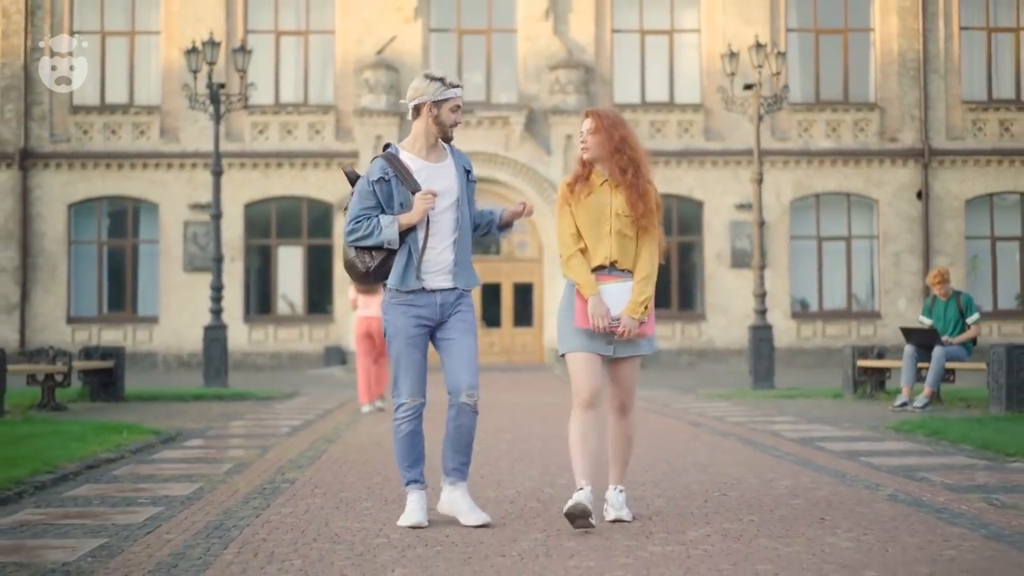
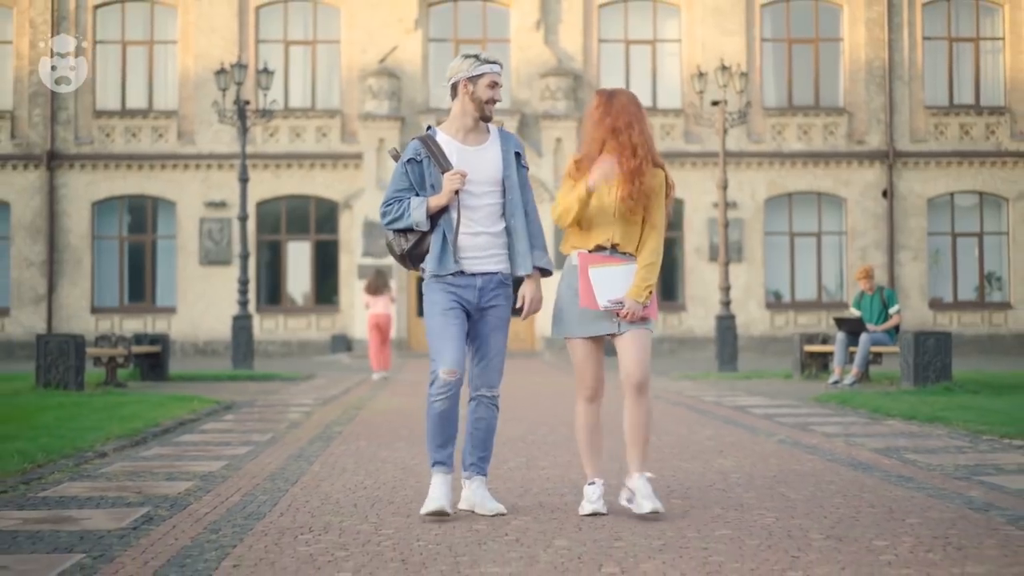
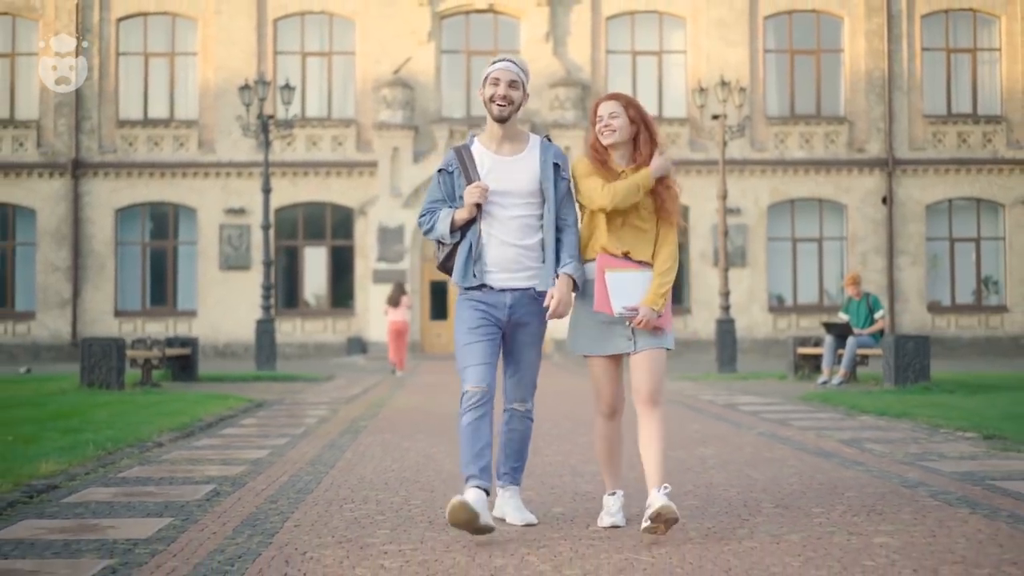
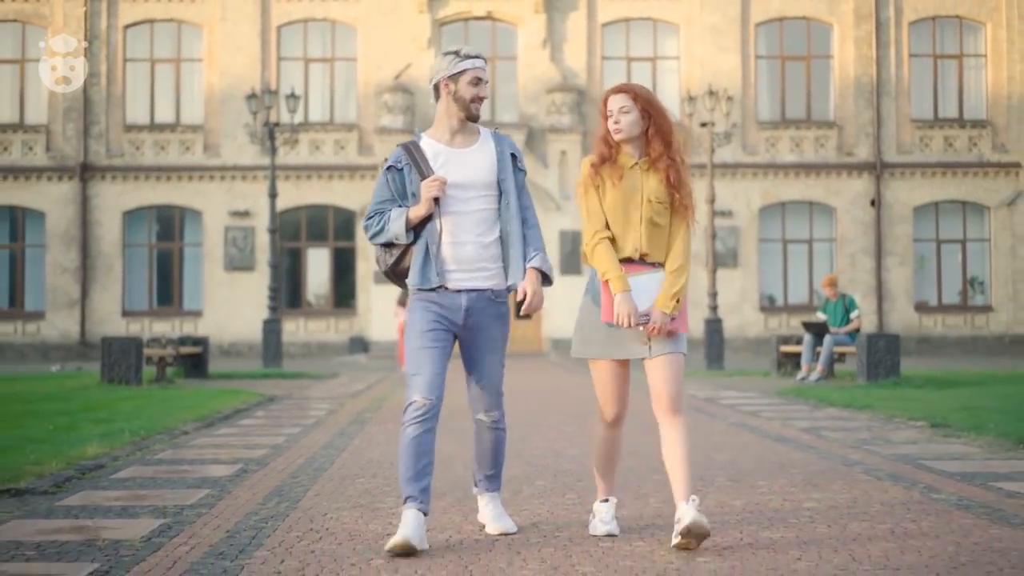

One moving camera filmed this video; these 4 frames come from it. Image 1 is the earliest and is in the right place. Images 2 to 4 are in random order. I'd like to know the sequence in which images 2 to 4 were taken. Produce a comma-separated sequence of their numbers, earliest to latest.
2, 3, 4
